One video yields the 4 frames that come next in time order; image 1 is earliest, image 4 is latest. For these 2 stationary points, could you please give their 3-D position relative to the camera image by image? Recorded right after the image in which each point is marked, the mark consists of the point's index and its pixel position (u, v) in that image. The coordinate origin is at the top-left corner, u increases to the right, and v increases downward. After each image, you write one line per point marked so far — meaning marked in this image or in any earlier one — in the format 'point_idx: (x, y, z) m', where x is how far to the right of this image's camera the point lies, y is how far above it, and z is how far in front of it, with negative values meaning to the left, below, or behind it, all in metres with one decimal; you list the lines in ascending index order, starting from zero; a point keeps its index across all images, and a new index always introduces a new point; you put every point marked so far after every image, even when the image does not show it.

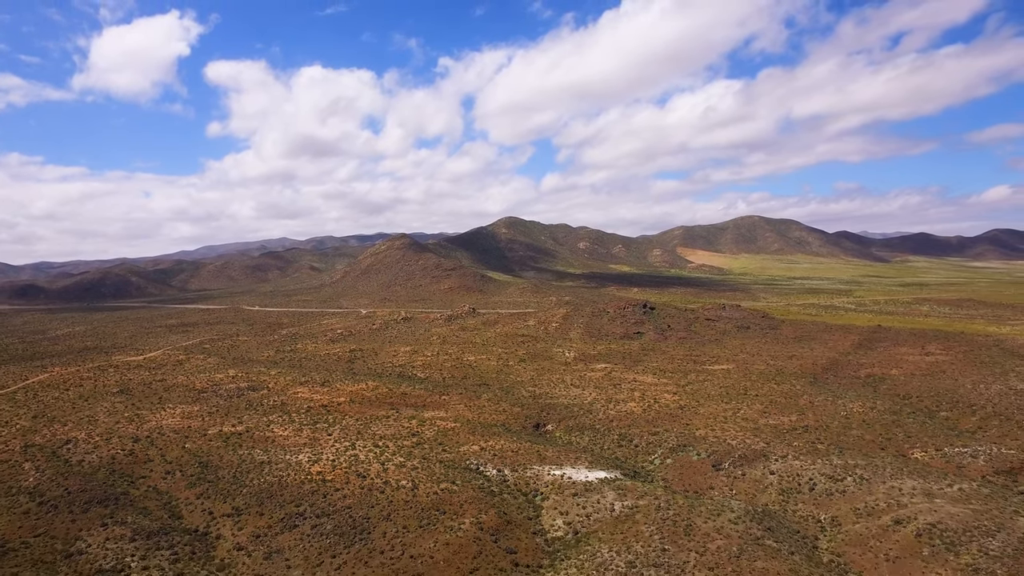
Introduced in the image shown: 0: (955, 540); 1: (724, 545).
0: (+16.6, -9.5, +19.6) m
1: (+7.9, -9.6, +19.4) m
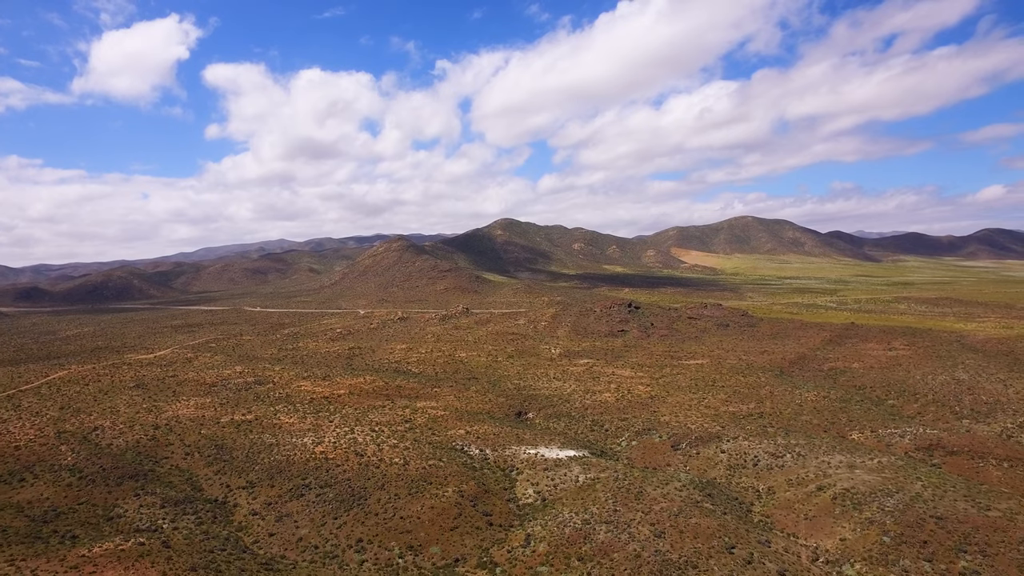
0: (+15.5, -9.5, +23.1) m
1: (+6.8, -9.6, +22.9) m
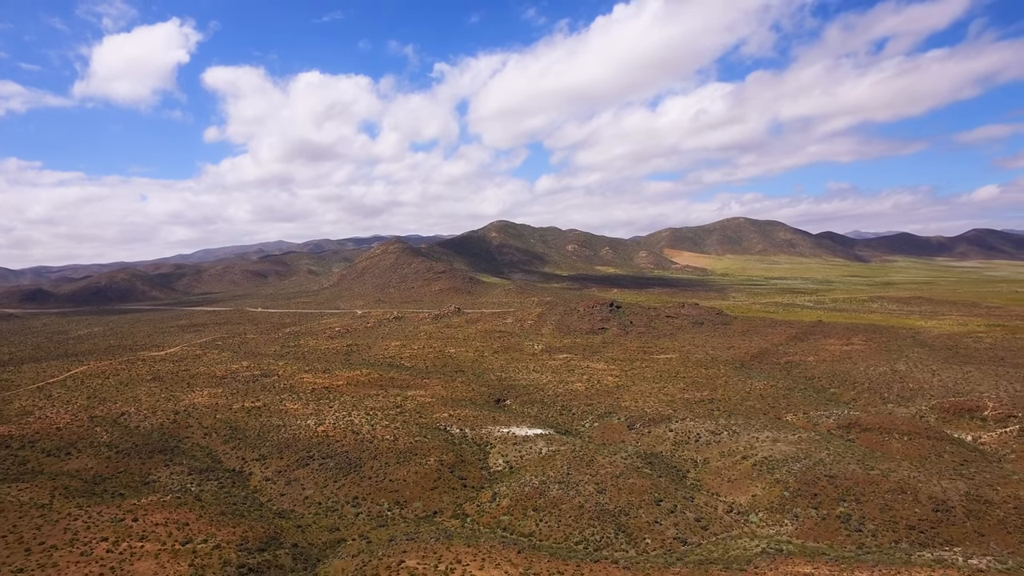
0: (+14.0, -9.5, +27.7) m
1: (+5.3, -9.7, +27.5) m
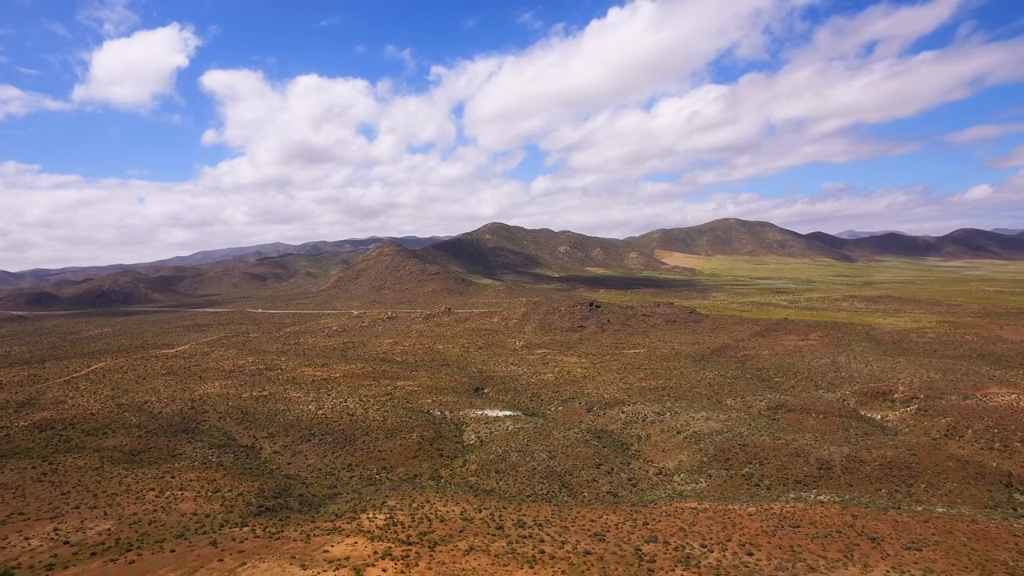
0: (+12.0, -9.6, +33.1) m
1: (+3.3, -9.8, +32.9) m
